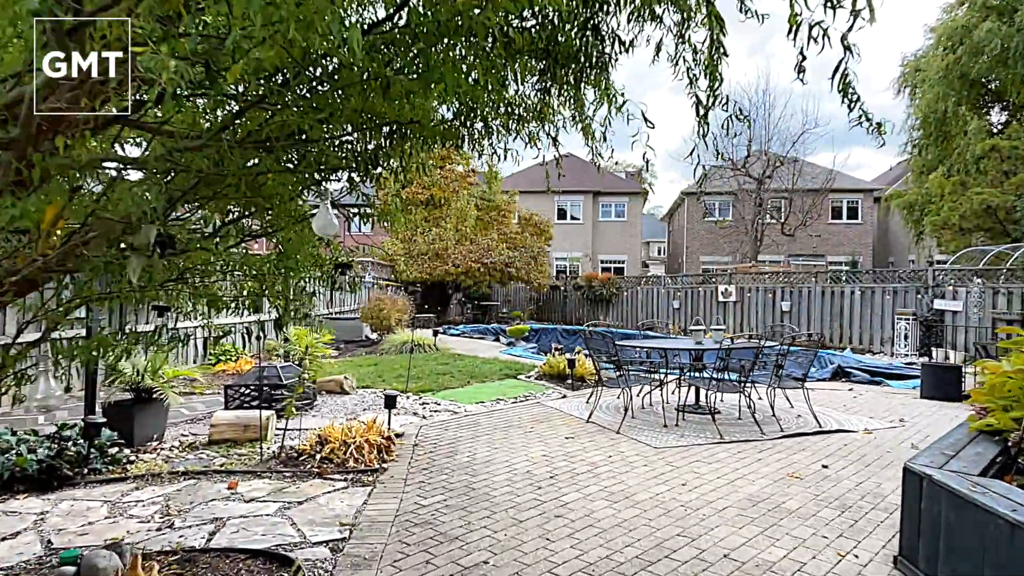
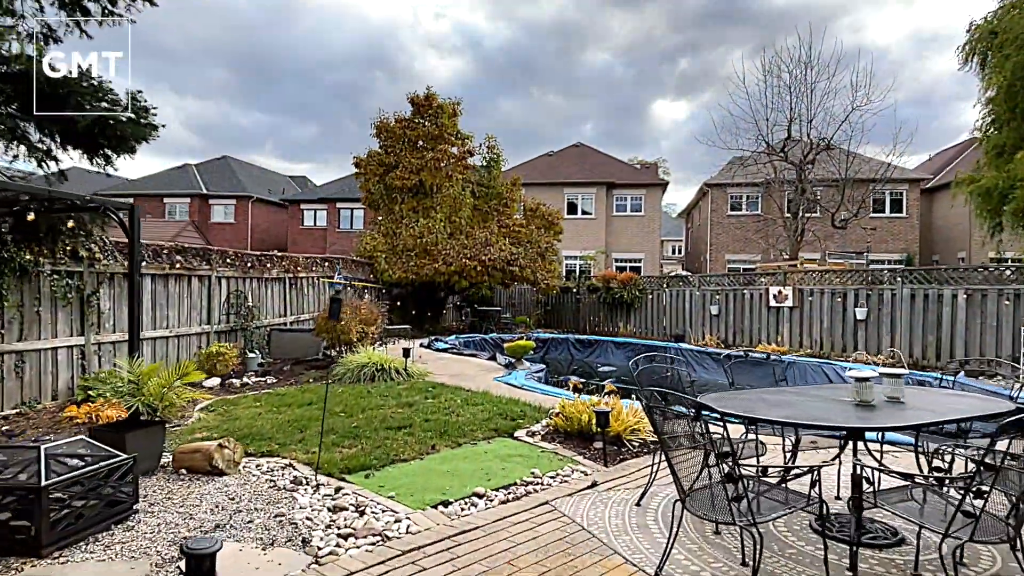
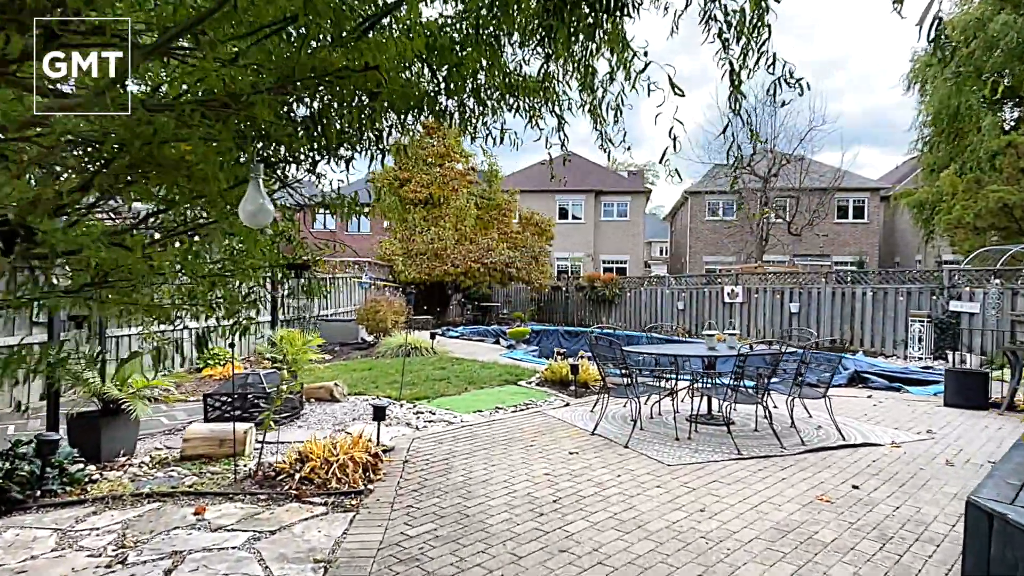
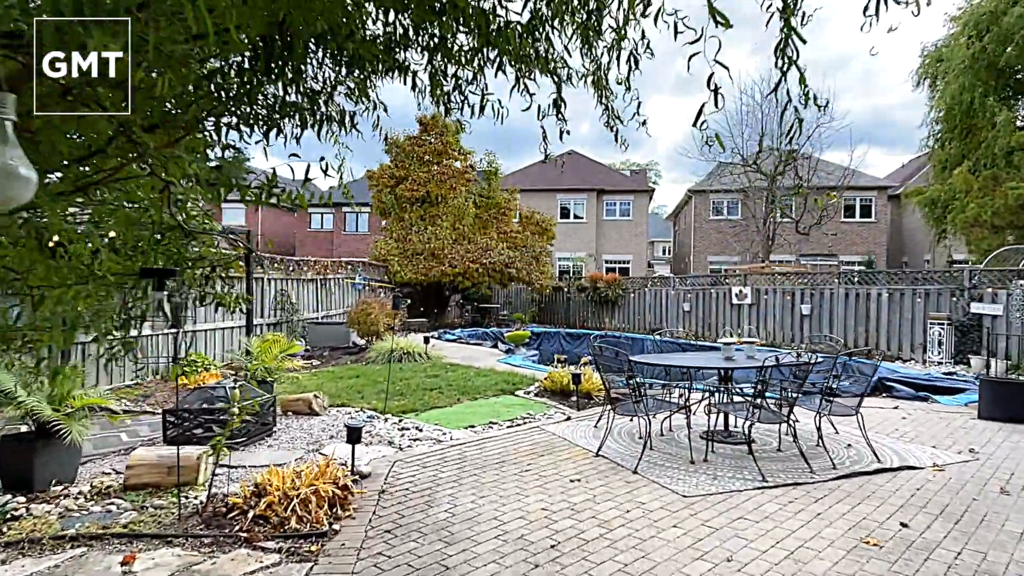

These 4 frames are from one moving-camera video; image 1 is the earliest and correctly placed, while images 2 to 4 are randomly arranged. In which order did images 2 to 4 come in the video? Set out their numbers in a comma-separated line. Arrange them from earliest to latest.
3, 4, 2
